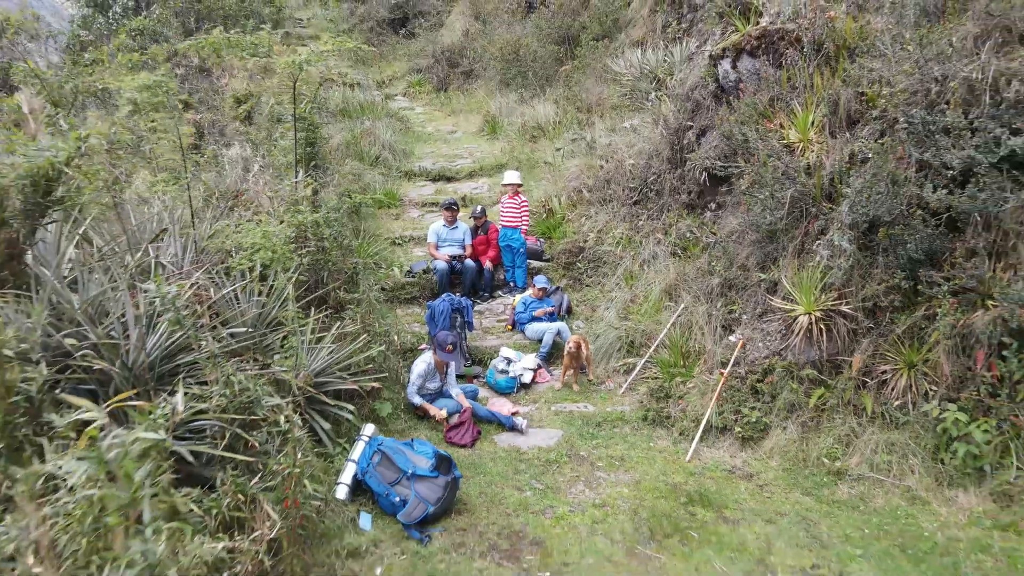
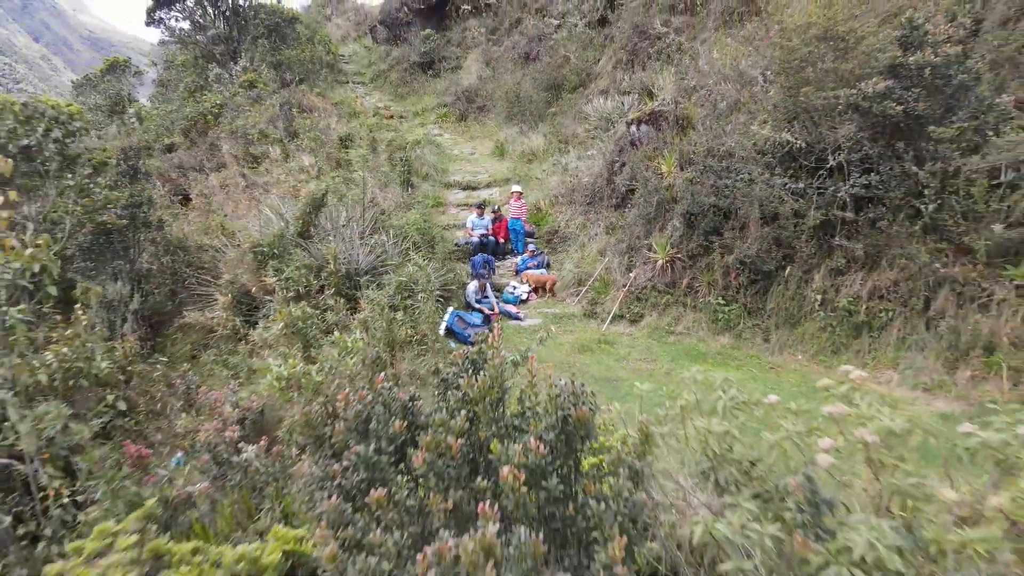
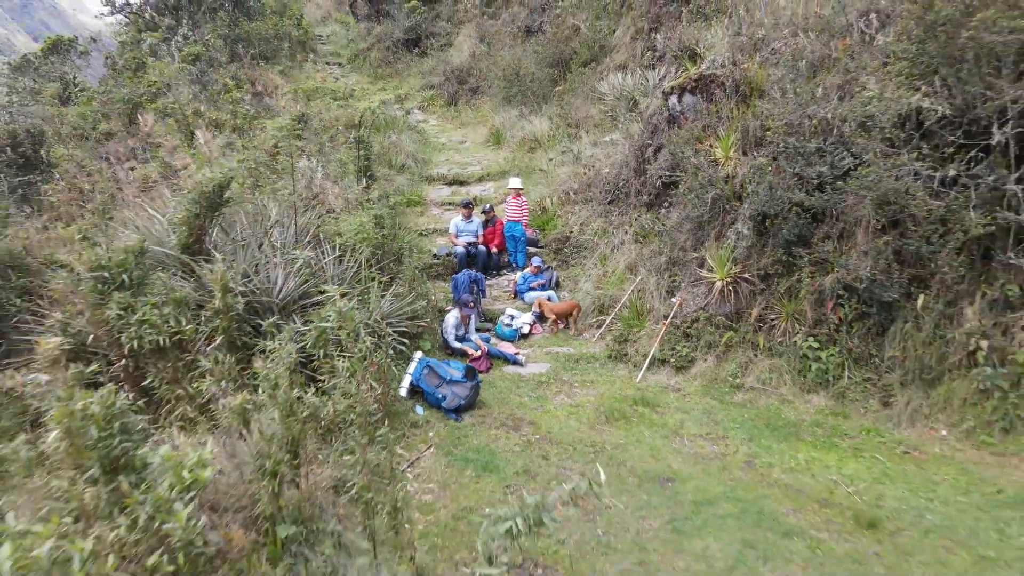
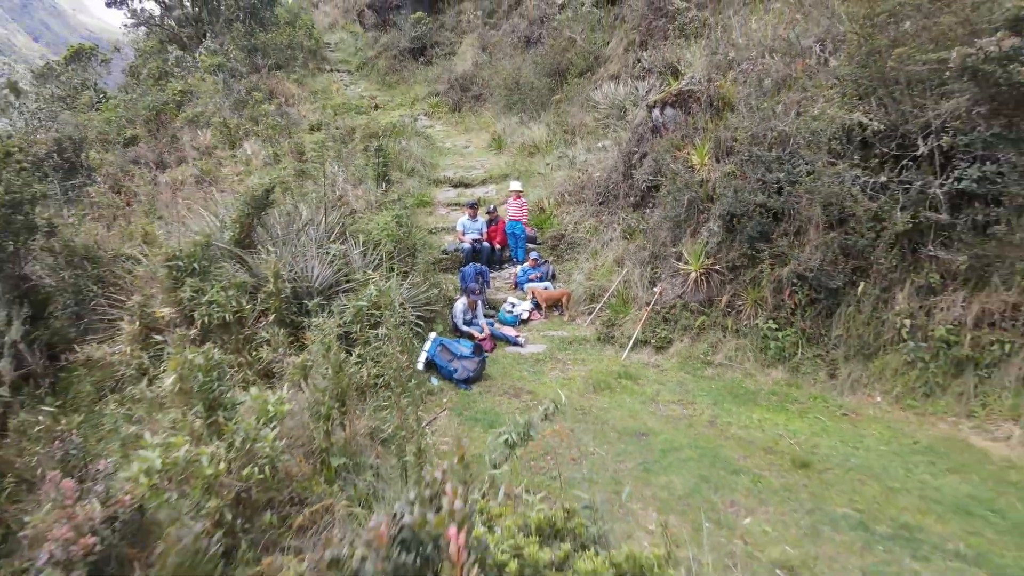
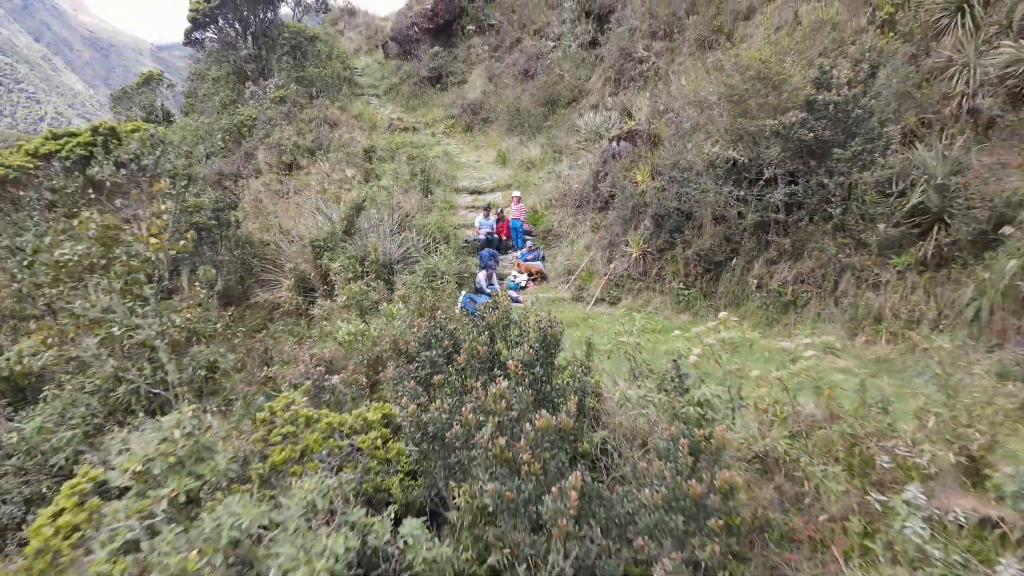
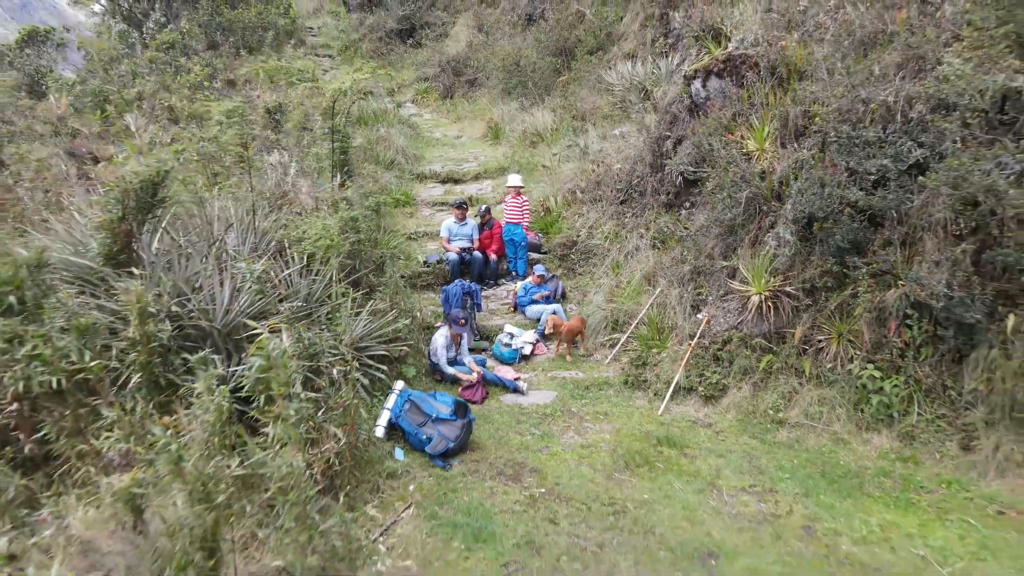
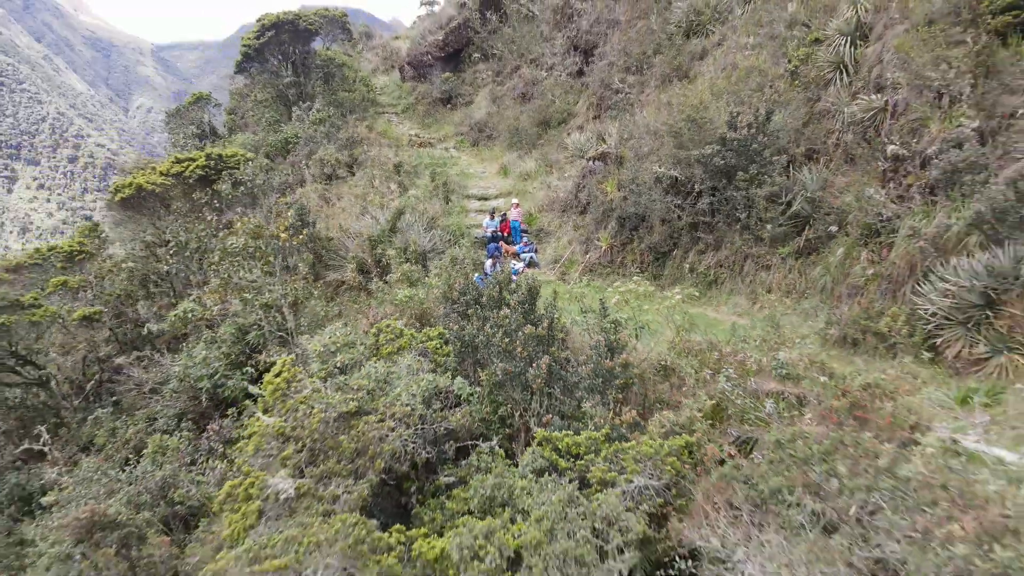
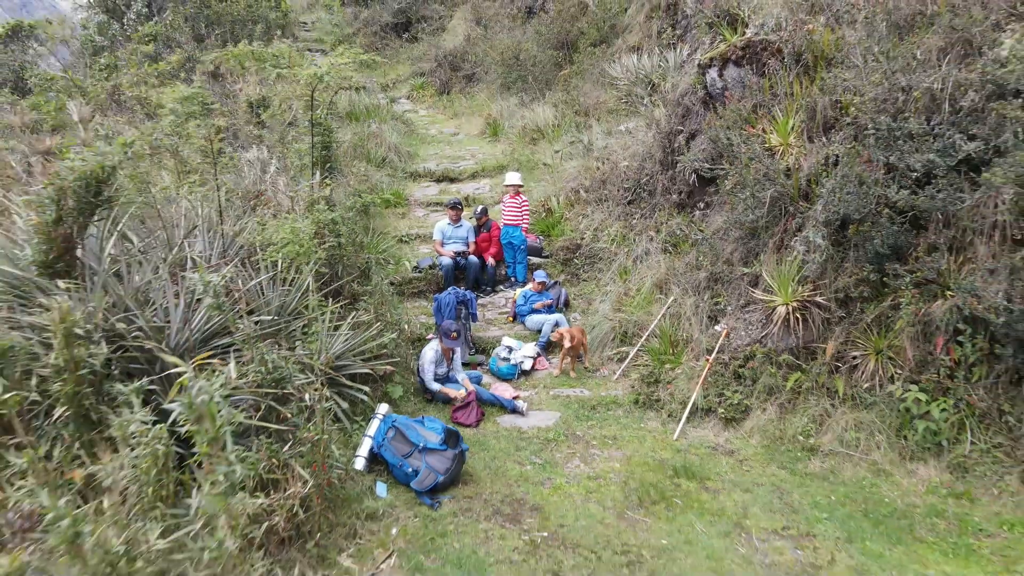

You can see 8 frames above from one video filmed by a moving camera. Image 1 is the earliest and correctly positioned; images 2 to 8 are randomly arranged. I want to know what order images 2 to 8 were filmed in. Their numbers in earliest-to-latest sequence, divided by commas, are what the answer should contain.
8, 6, 3, 4, 2, 5, 7
